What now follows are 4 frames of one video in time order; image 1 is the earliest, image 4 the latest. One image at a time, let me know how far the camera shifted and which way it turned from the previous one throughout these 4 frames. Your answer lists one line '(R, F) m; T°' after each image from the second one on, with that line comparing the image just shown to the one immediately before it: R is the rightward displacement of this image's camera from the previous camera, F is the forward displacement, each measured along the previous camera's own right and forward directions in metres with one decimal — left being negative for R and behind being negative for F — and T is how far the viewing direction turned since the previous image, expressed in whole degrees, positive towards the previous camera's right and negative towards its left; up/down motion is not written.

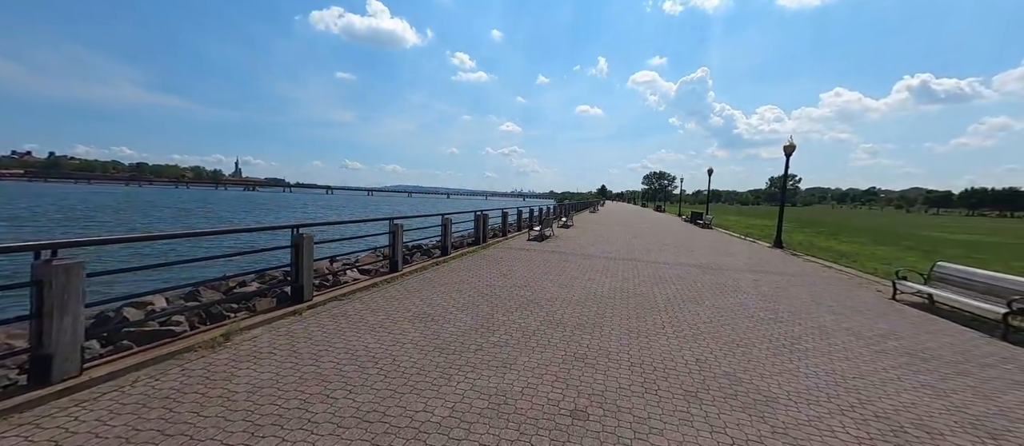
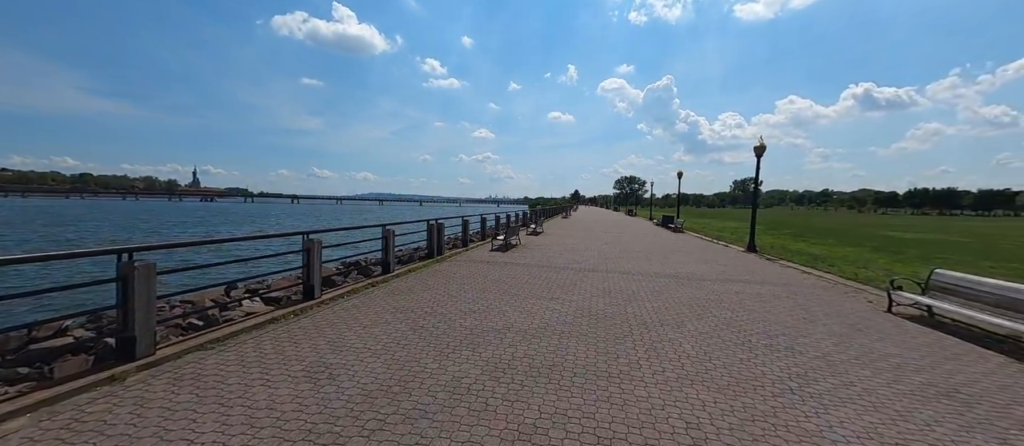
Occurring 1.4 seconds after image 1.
(+0.5, +1.2) m; +4°
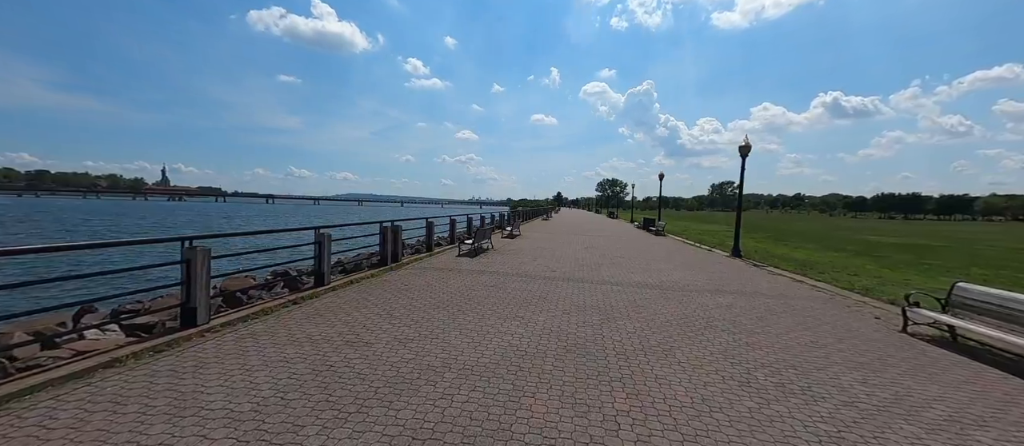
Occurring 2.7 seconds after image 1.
(+0.5, +1.2) m; +3°
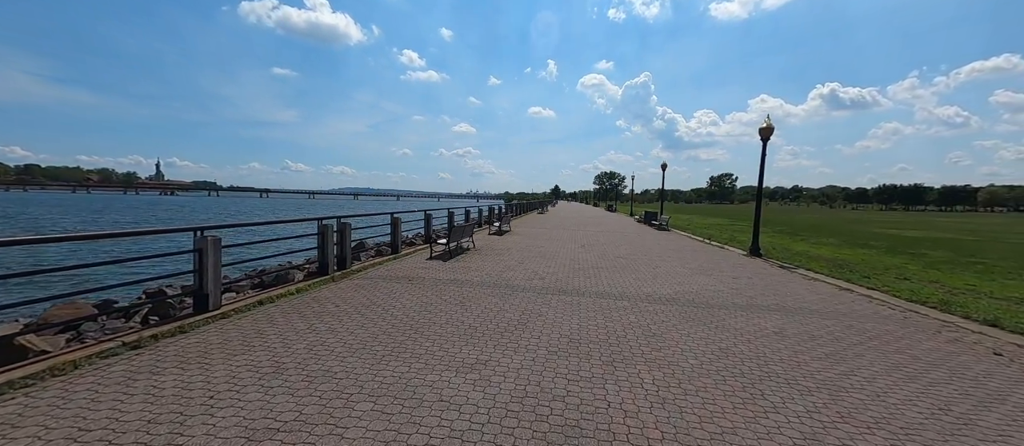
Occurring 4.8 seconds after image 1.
(+0.4, +2.0) m; 0°
